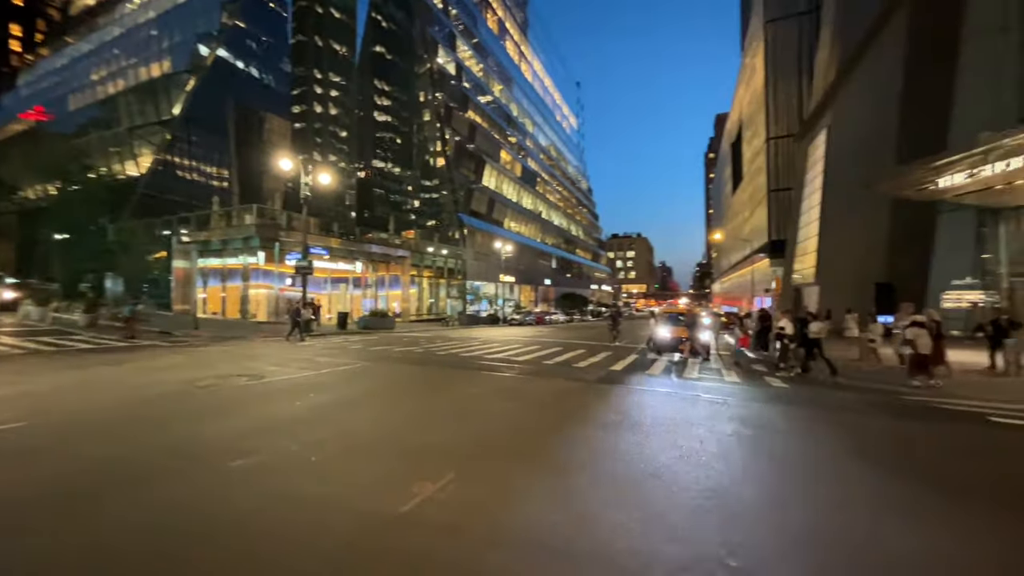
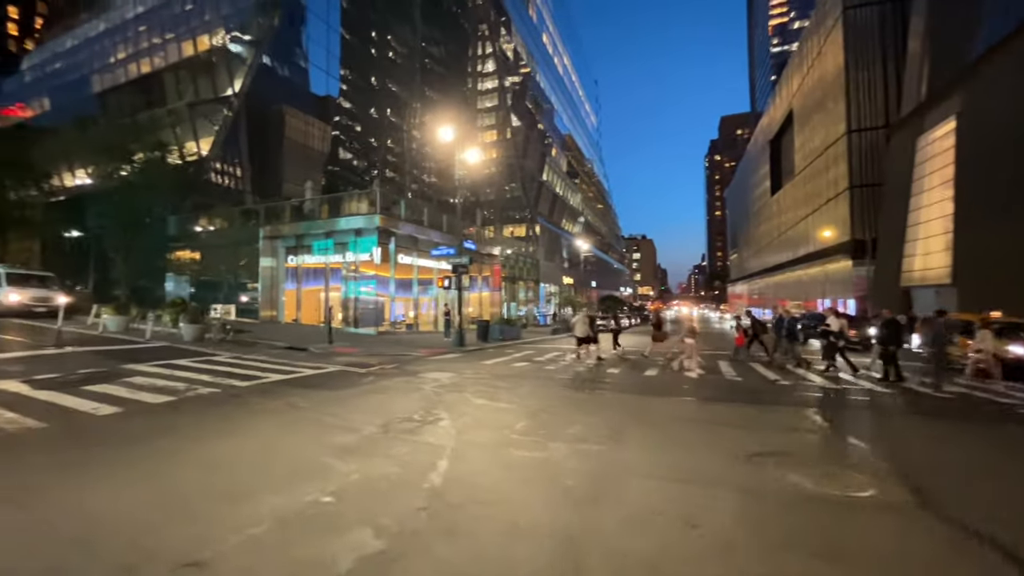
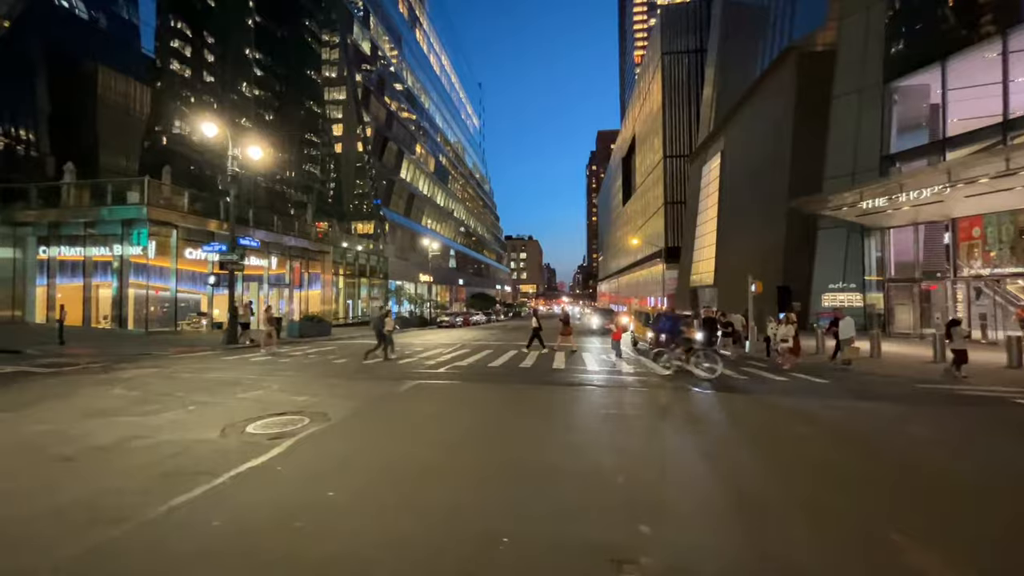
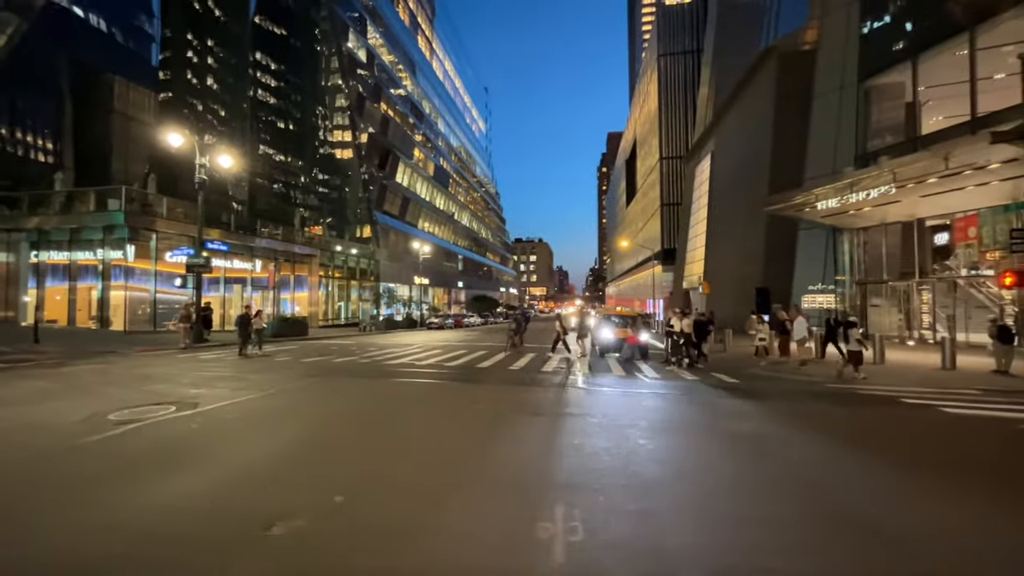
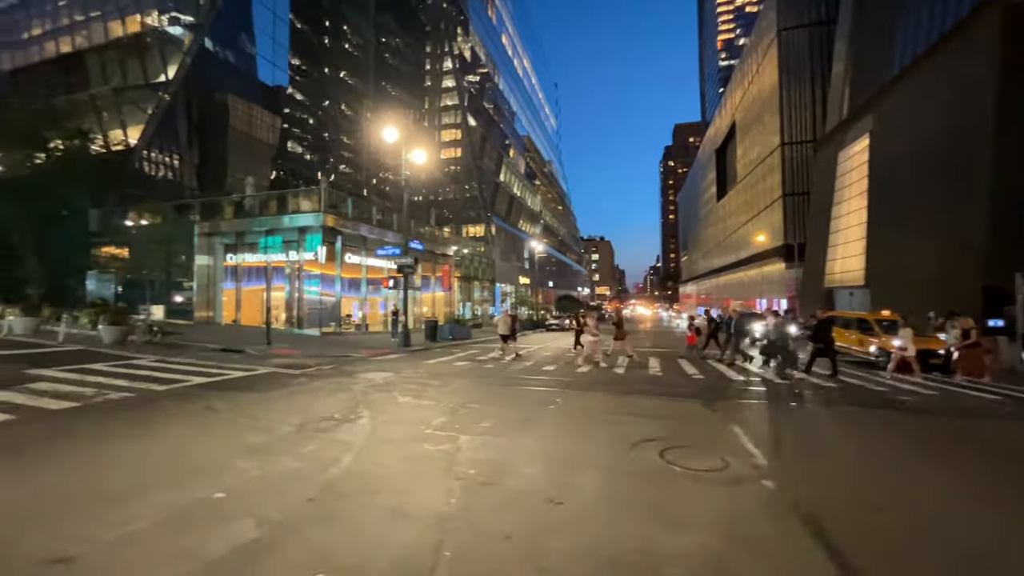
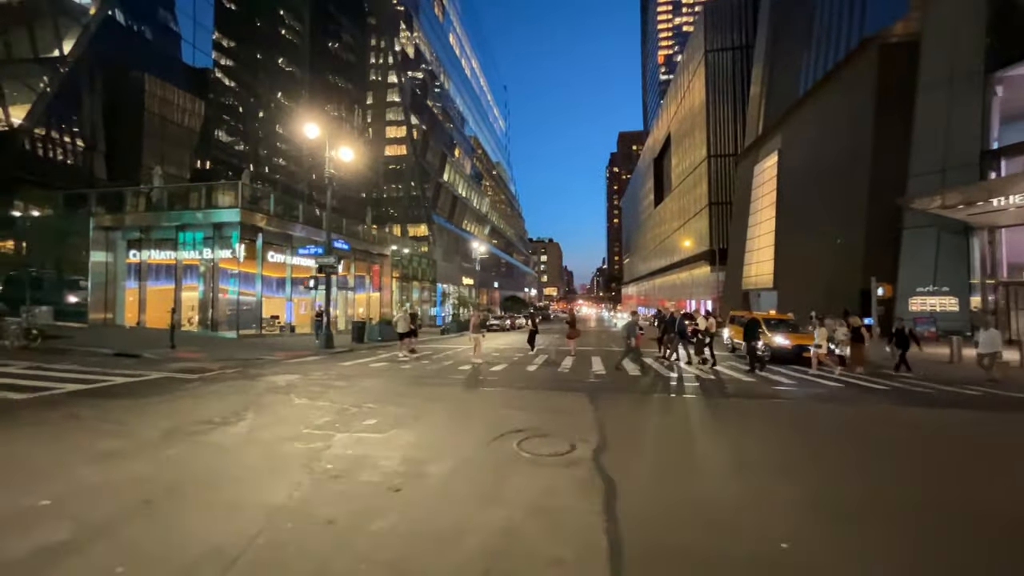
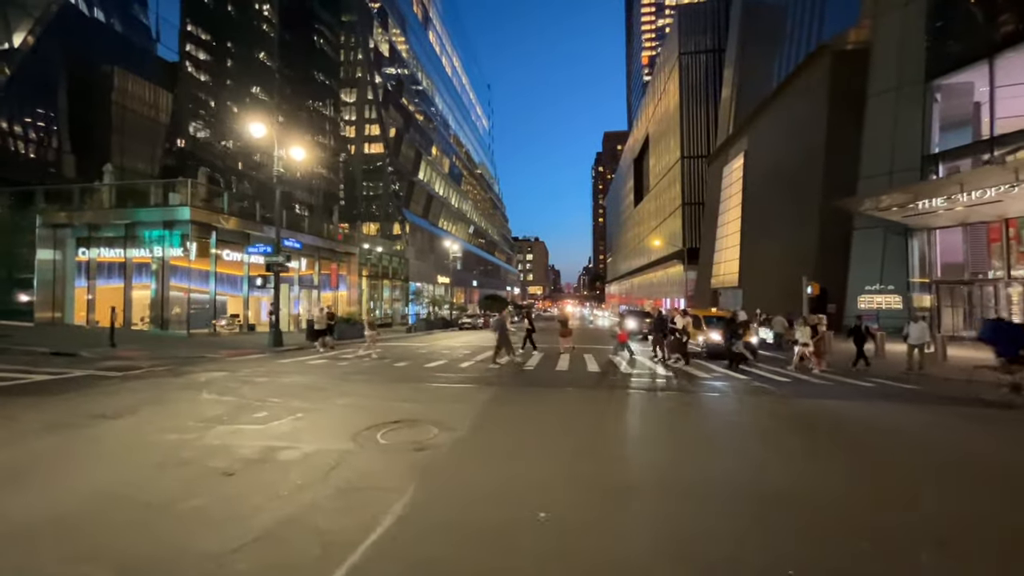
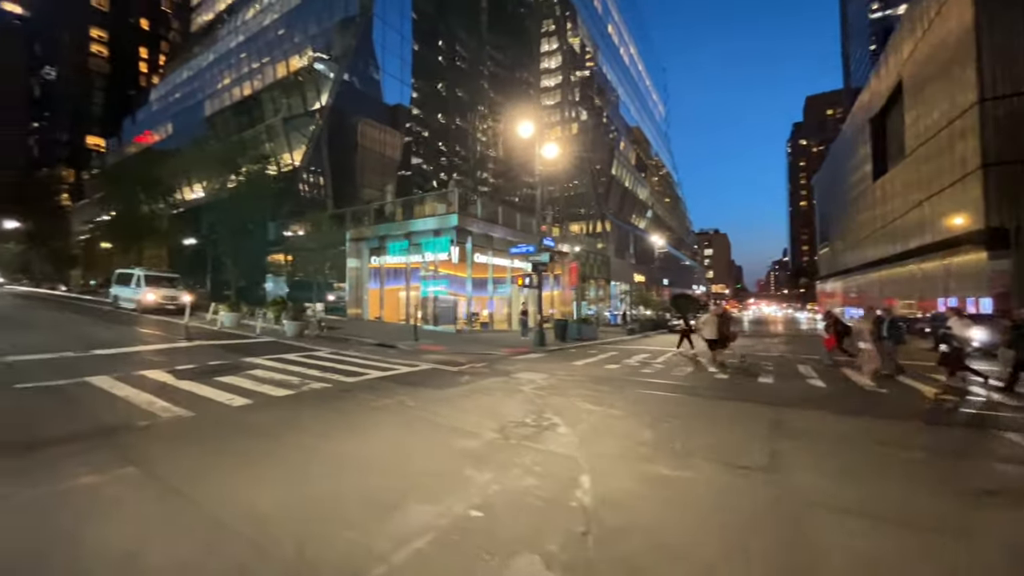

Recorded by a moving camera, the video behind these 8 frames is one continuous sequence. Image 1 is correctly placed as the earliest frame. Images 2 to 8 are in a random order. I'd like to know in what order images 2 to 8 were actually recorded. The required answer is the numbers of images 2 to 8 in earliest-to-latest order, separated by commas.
4, 3, 7, 6, 5, 2, 8
